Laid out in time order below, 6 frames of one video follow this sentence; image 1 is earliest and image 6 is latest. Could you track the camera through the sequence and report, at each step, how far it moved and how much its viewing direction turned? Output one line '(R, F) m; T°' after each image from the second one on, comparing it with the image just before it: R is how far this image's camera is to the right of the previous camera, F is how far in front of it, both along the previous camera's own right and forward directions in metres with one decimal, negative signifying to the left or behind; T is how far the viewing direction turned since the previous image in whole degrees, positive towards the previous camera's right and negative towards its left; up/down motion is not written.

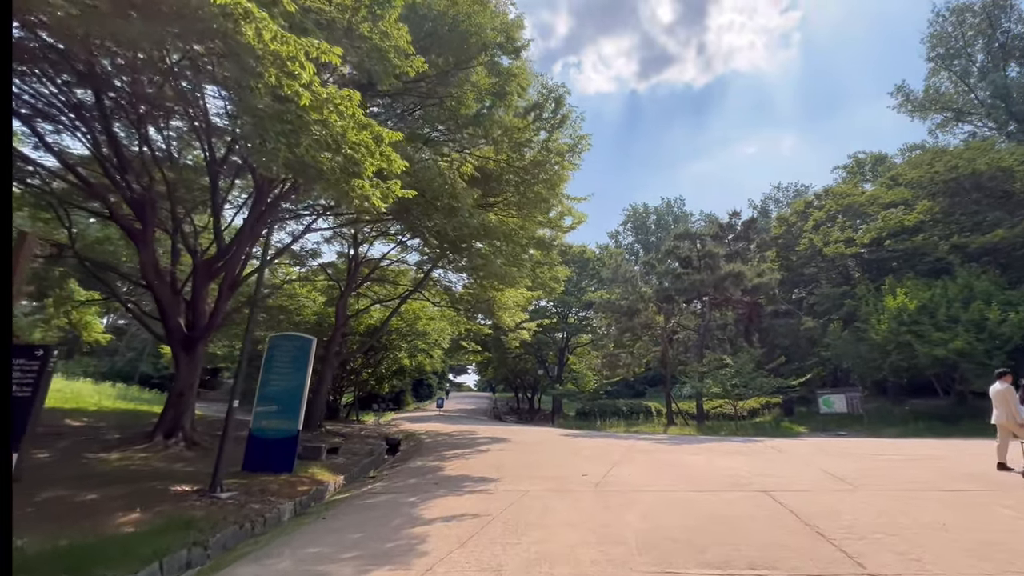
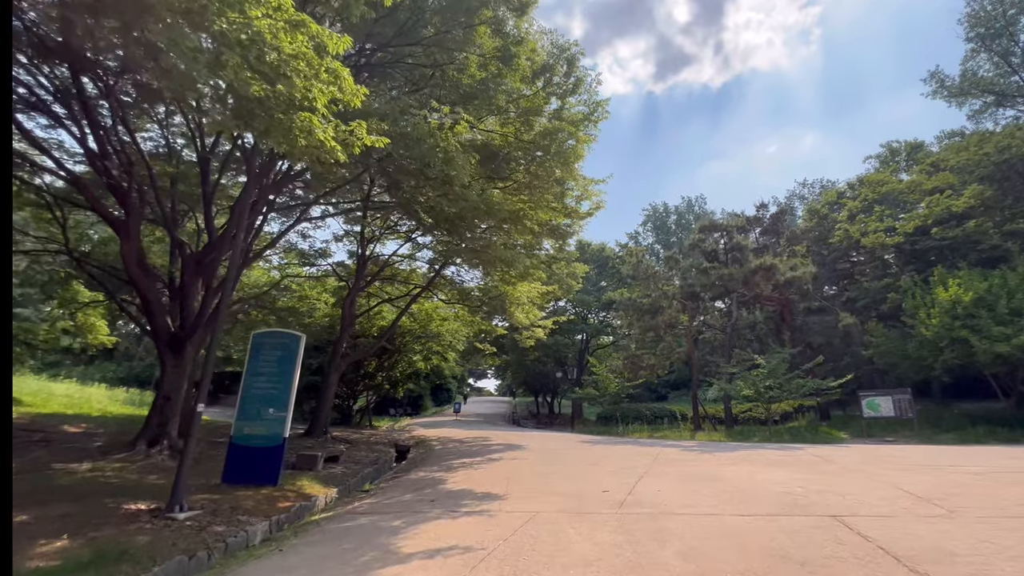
(+0.2, +1.3) m; -2°
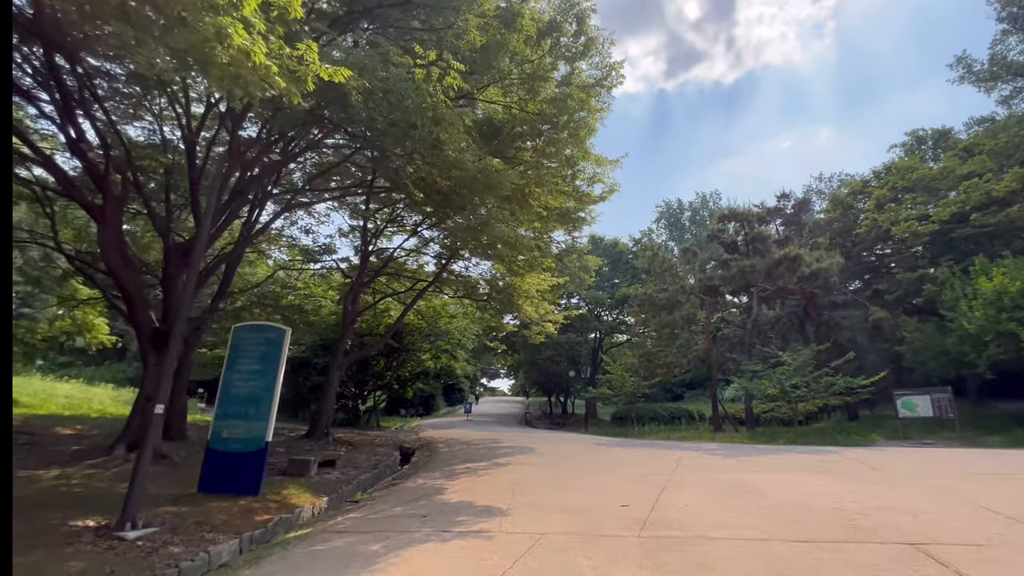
(+0.1, +1.0) m; -1°
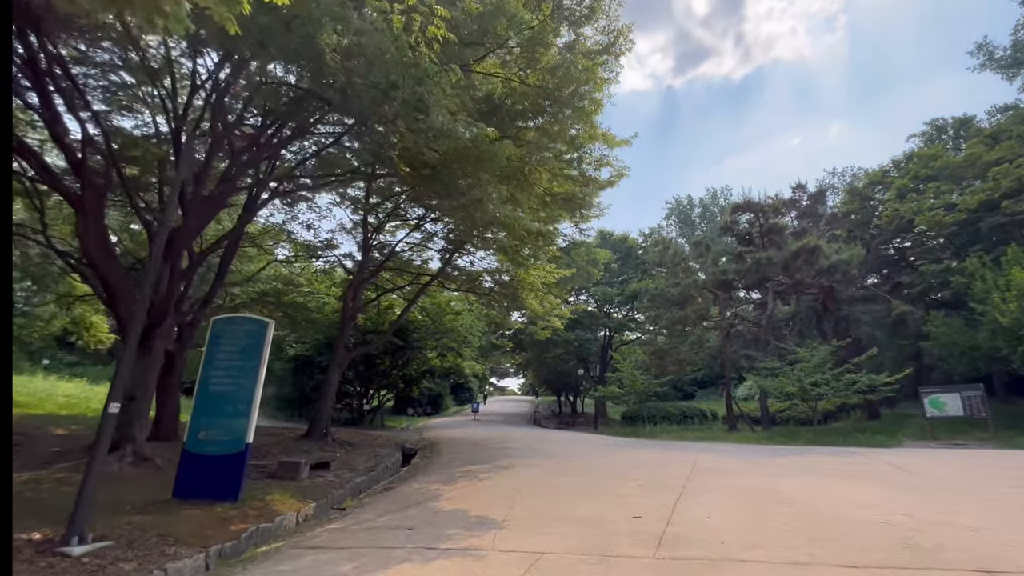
(+0.1, +0.8) m; -1°
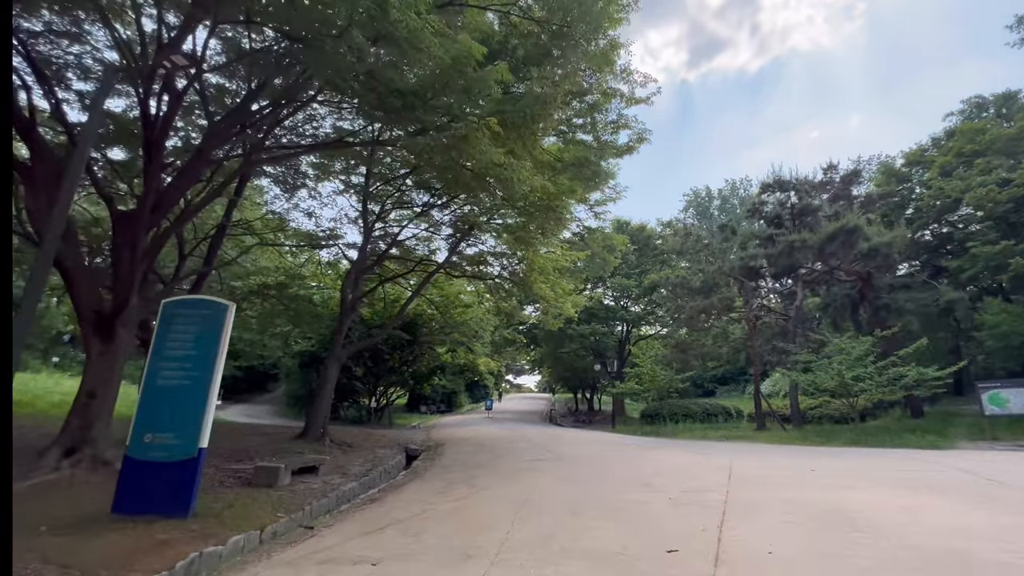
(+0.2, +1.4) m; -2°
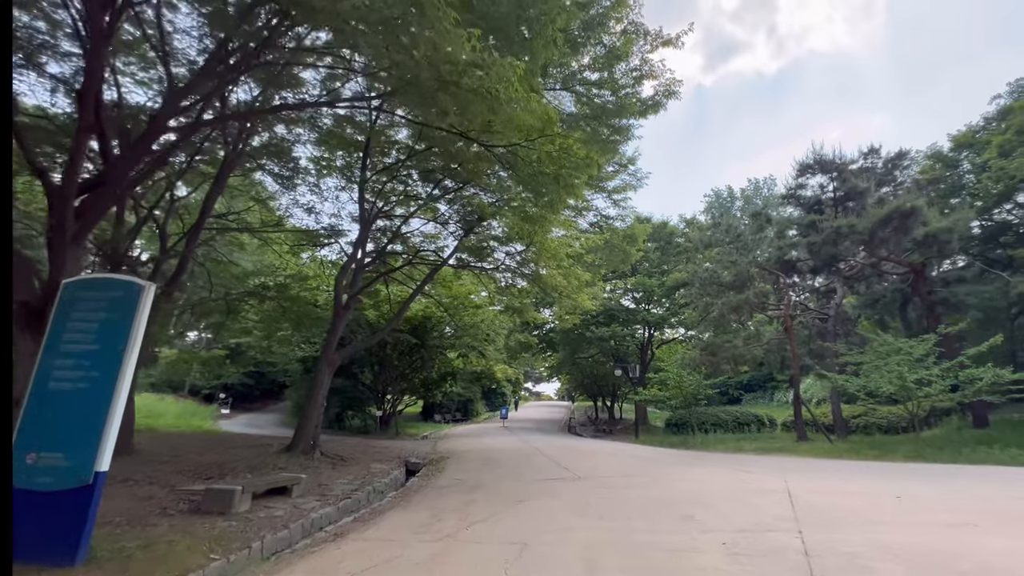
(+0.2, +1.8) m; -2°
